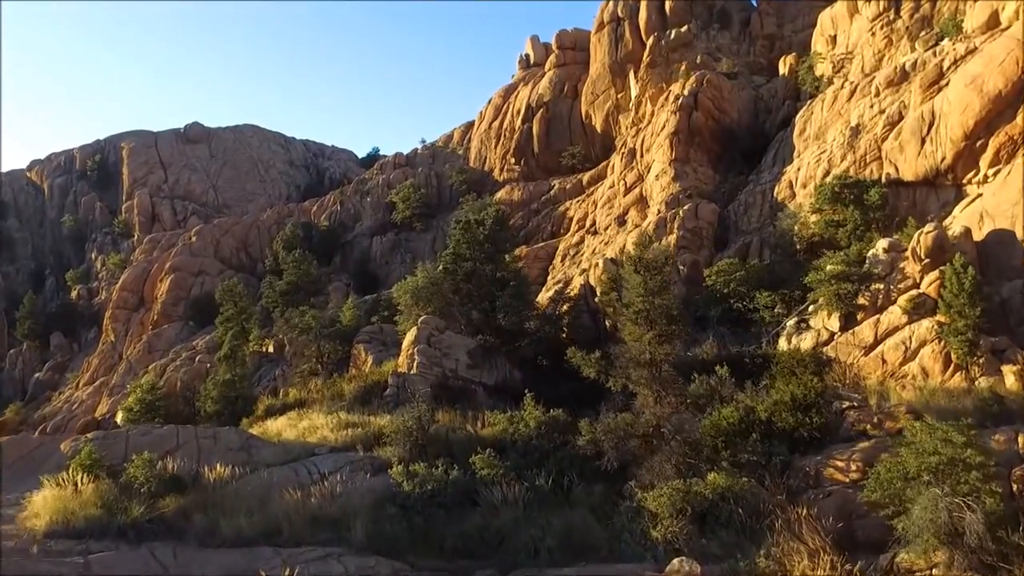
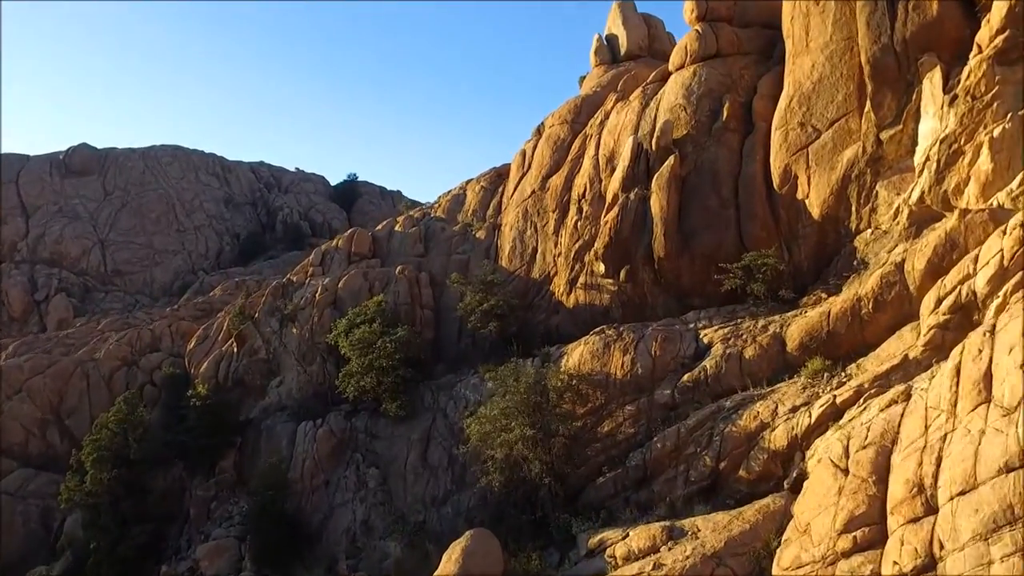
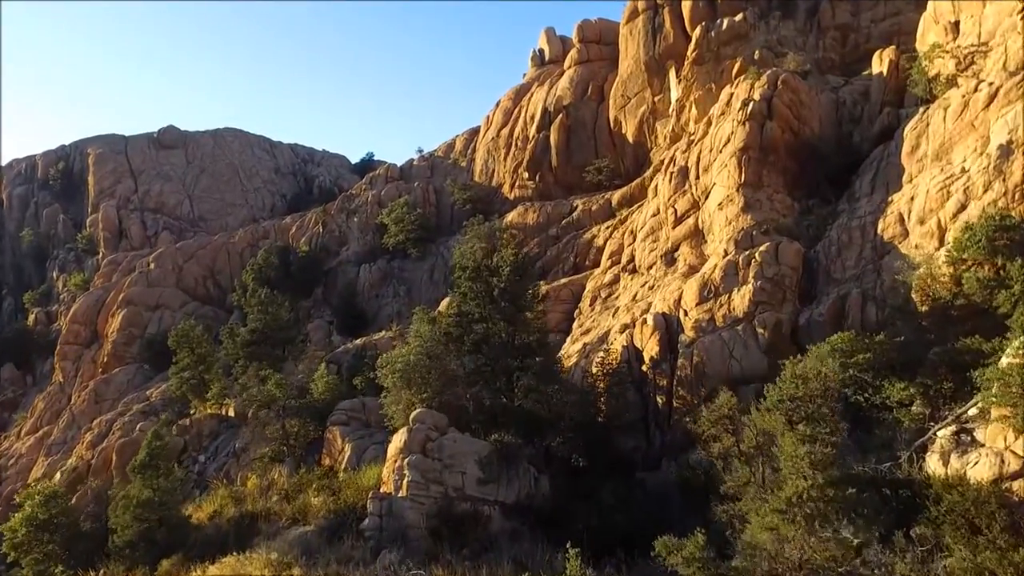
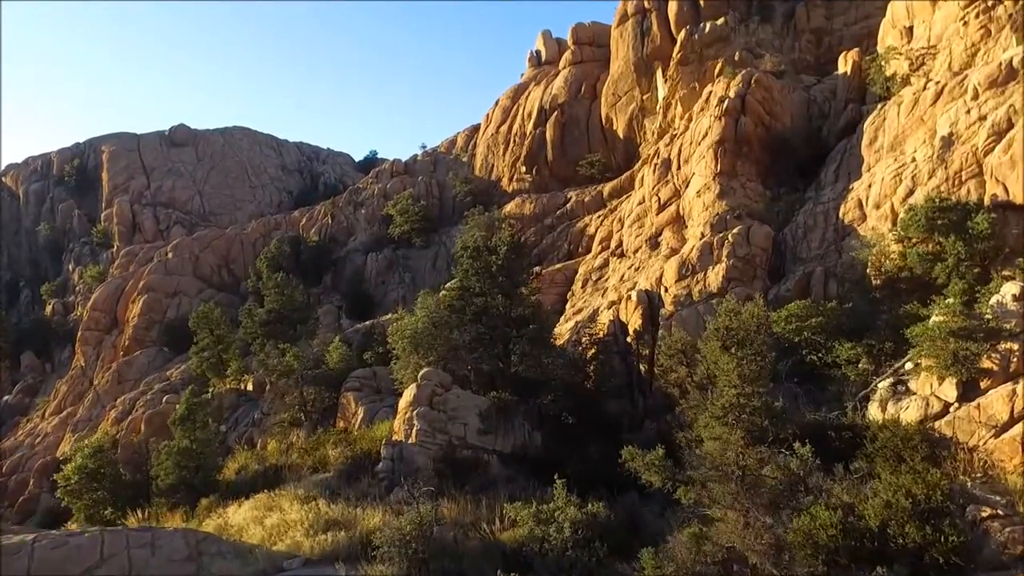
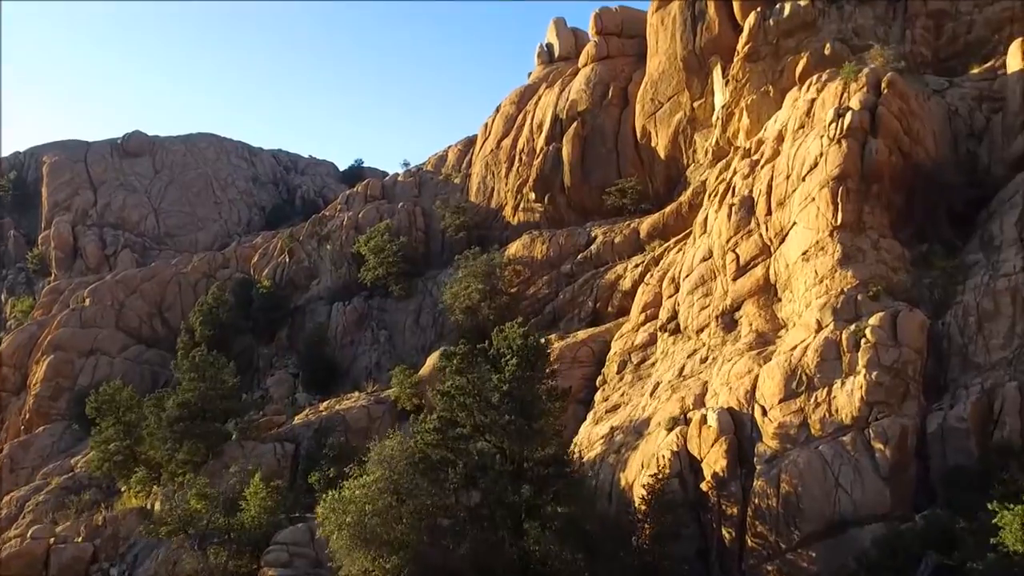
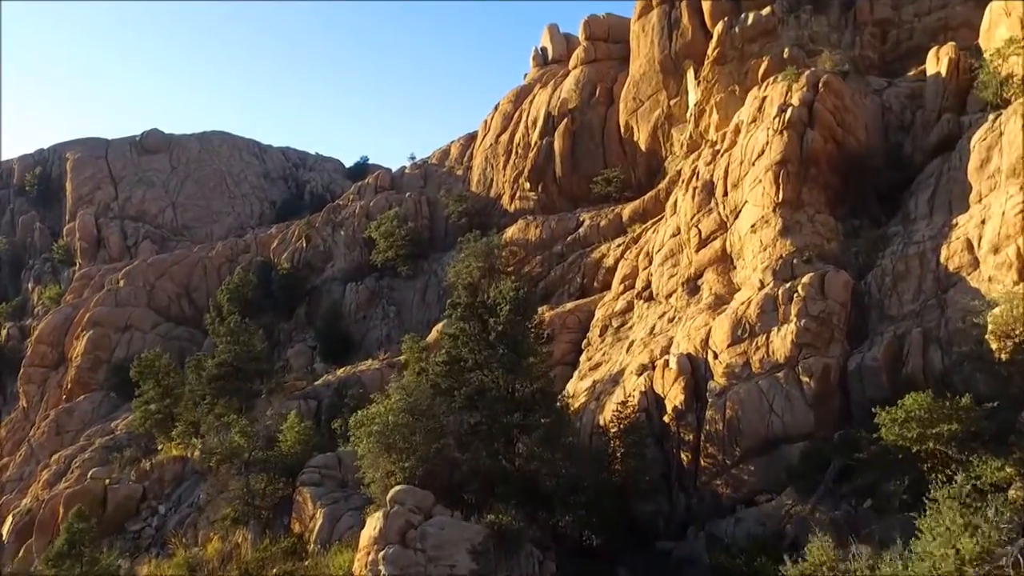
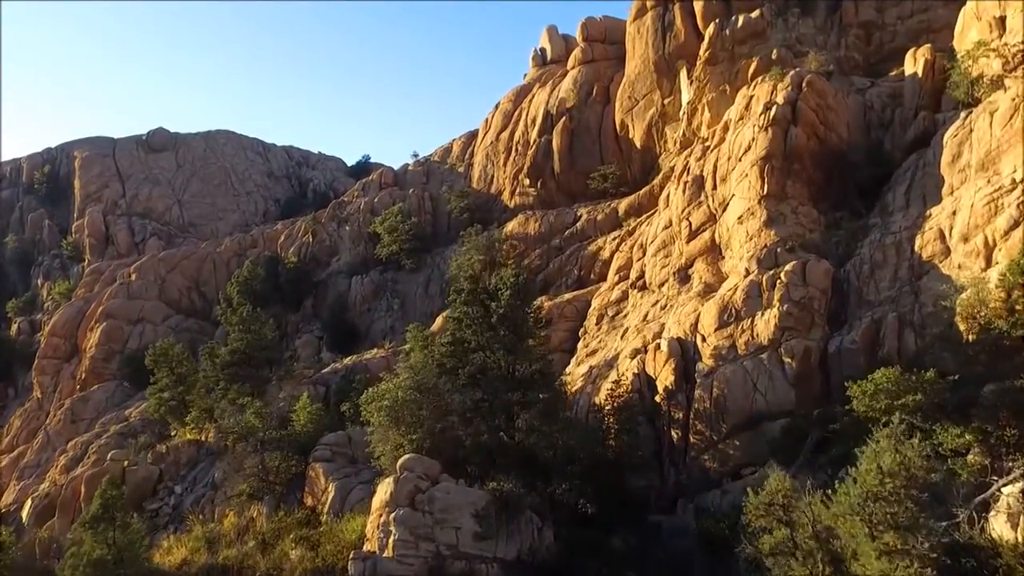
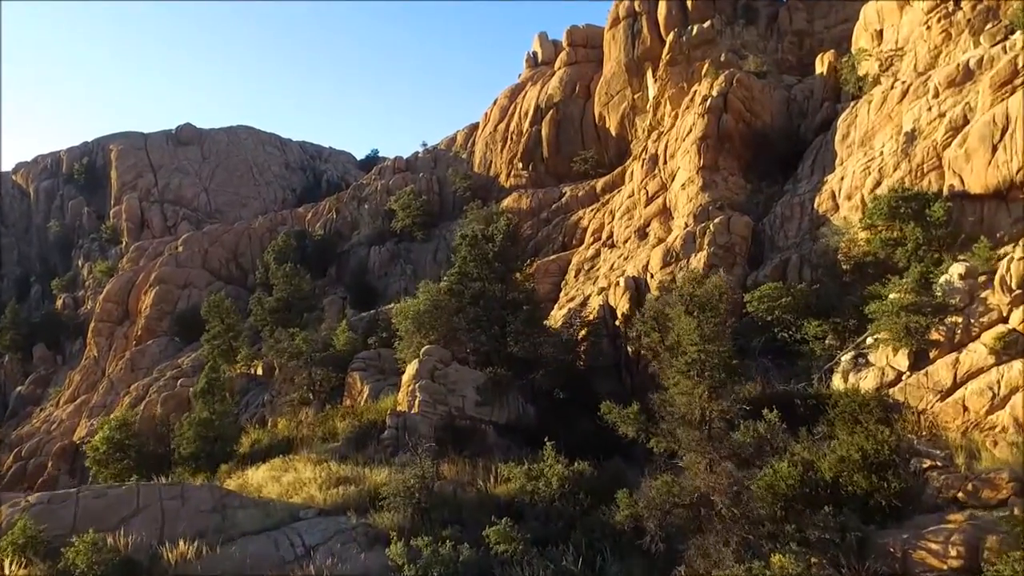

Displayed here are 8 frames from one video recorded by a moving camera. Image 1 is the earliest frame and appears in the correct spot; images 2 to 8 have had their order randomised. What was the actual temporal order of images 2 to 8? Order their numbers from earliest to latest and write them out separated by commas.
8, 4, 3, 7, 6, 5, 2
